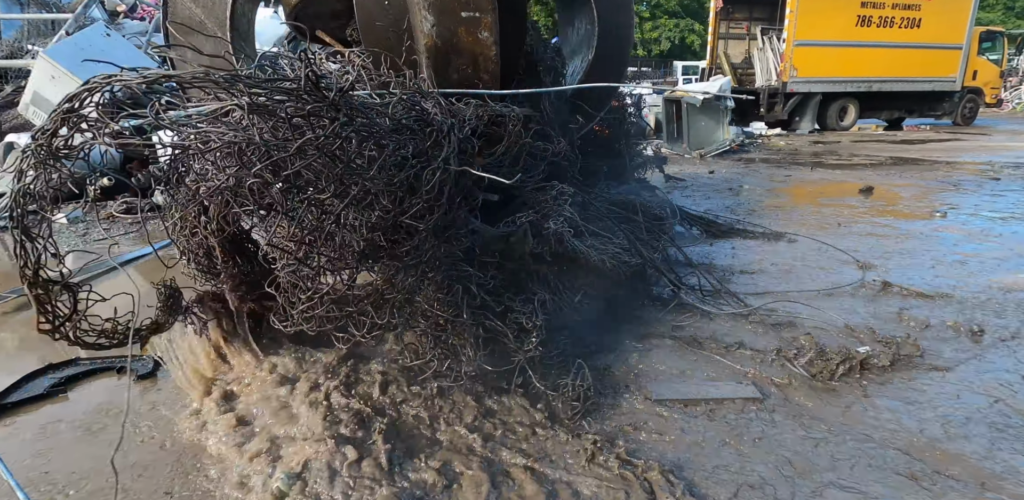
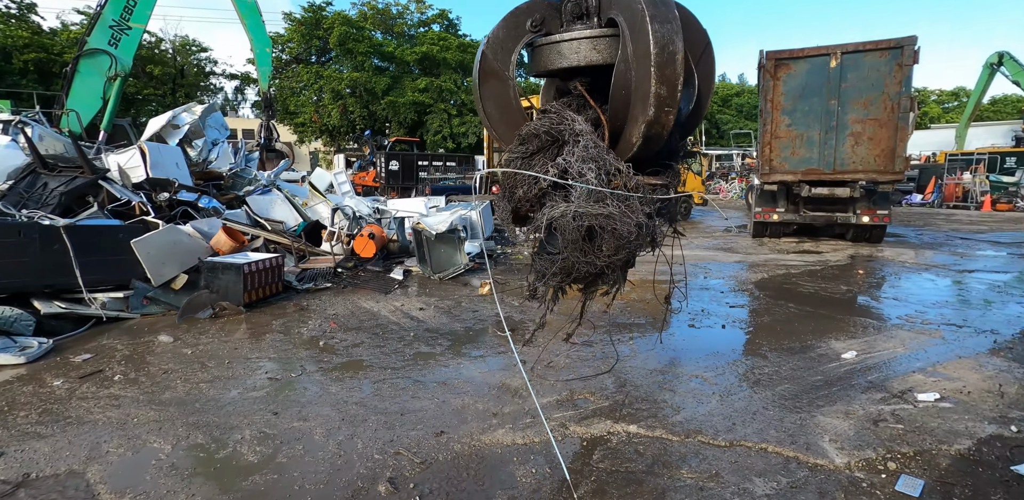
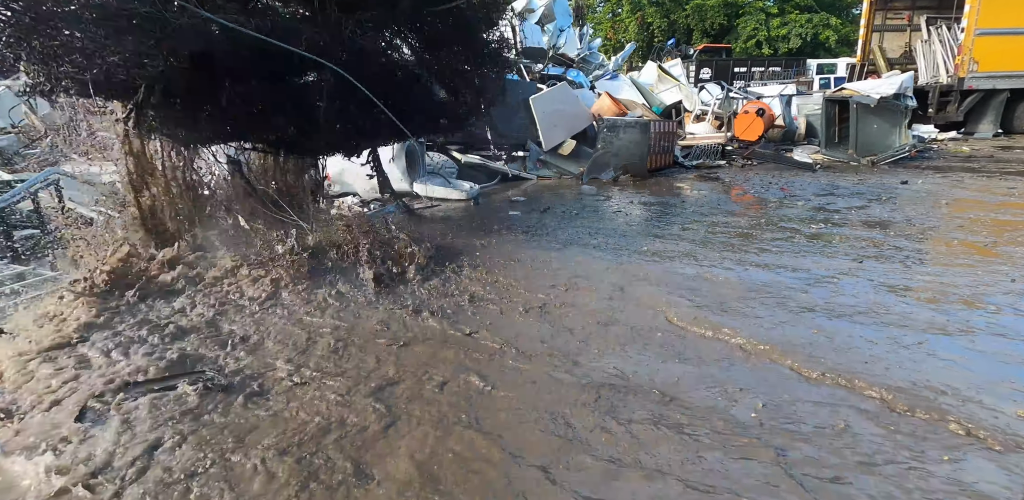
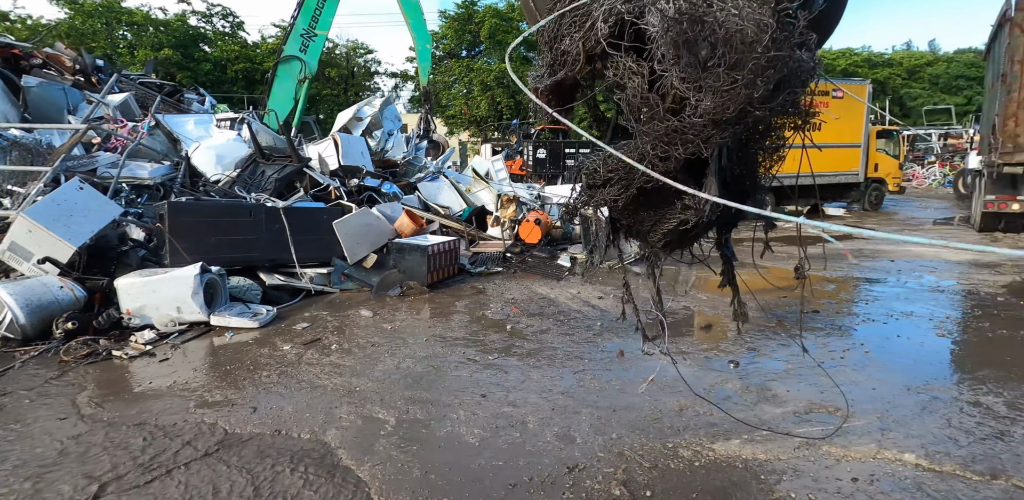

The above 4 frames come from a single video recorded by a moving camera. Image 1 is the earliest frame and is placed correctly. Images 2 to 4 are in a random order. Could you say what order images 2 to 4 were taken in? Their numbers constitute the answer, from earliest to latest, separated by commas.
3, 4, 2
